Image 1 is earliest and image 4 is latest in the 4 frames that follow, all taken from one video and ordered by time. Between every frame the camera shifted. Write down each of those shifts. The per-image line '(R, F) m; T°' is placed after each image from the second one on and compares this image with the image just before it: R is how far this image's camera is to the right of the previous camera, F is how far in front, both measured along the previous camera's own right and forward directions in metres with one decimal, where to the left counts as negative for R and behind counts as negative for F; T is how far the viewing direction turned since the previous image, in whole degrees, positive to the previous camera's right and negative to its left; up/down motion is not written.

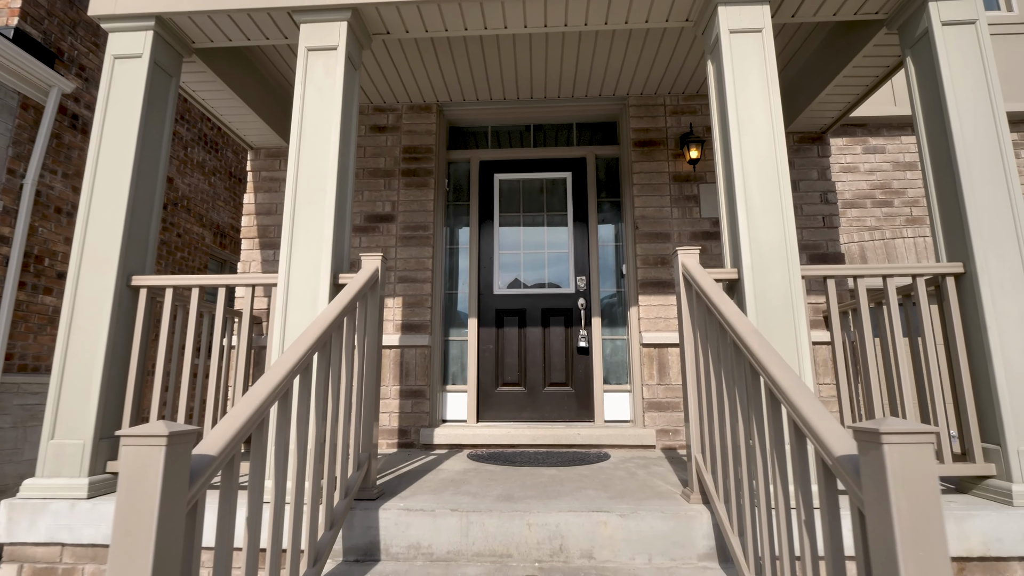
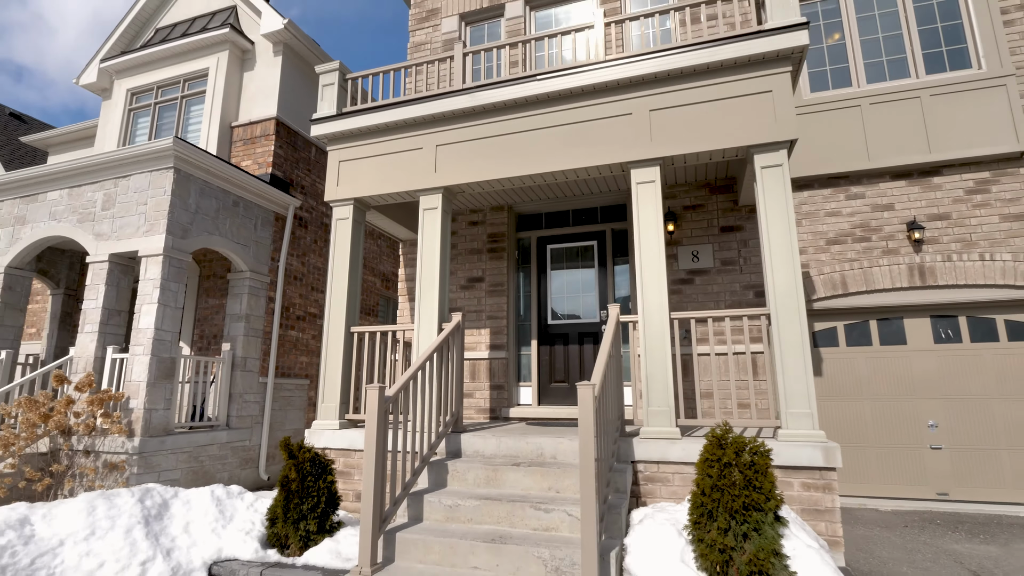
(+1.1, -2.1) m; -15°
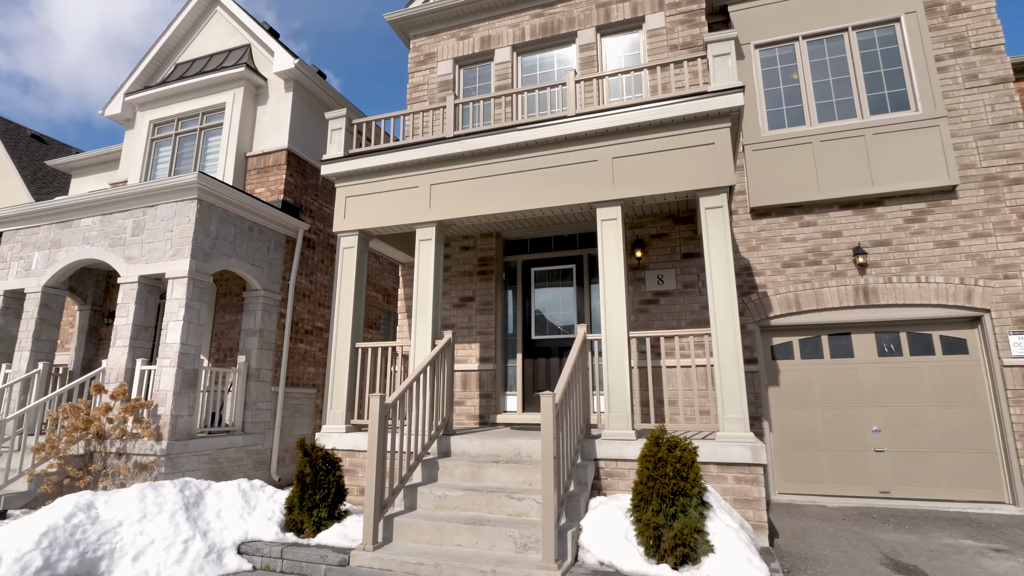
(+0.2, -0.7) m; 0°
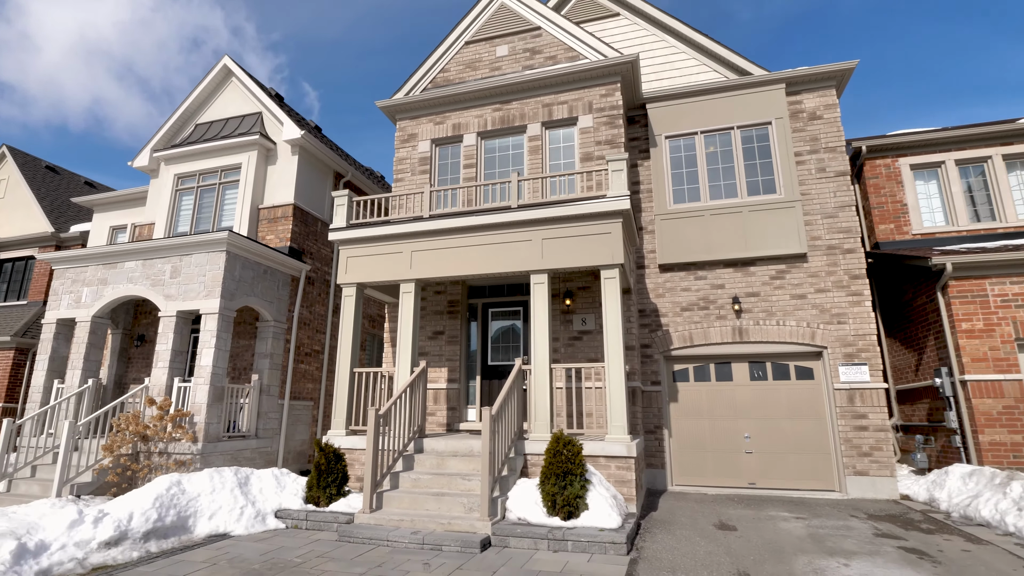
(+0.3, -2.1) m; +2°
